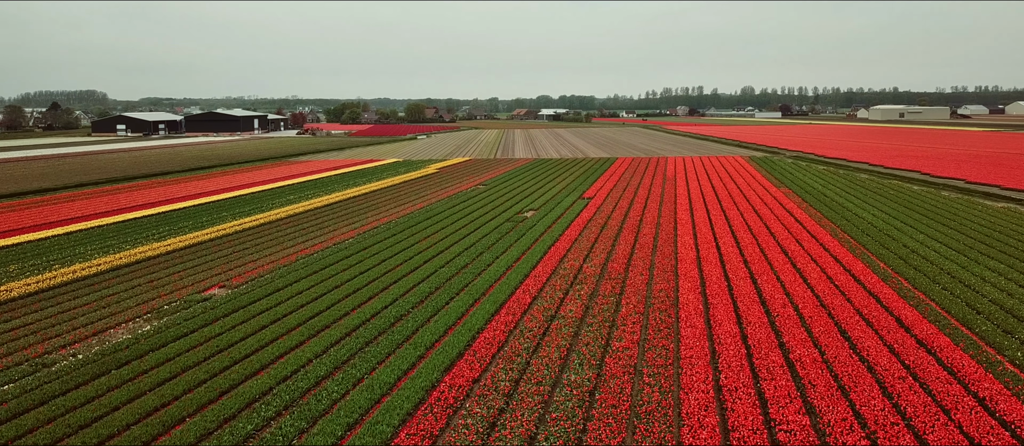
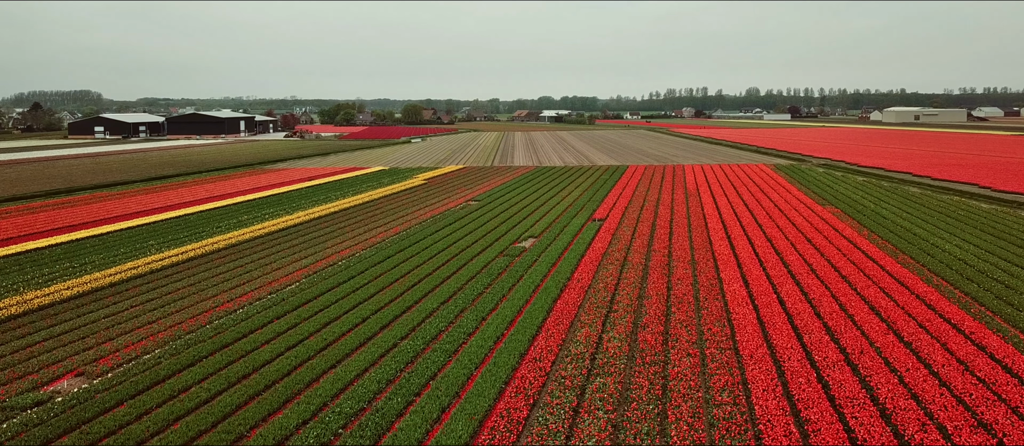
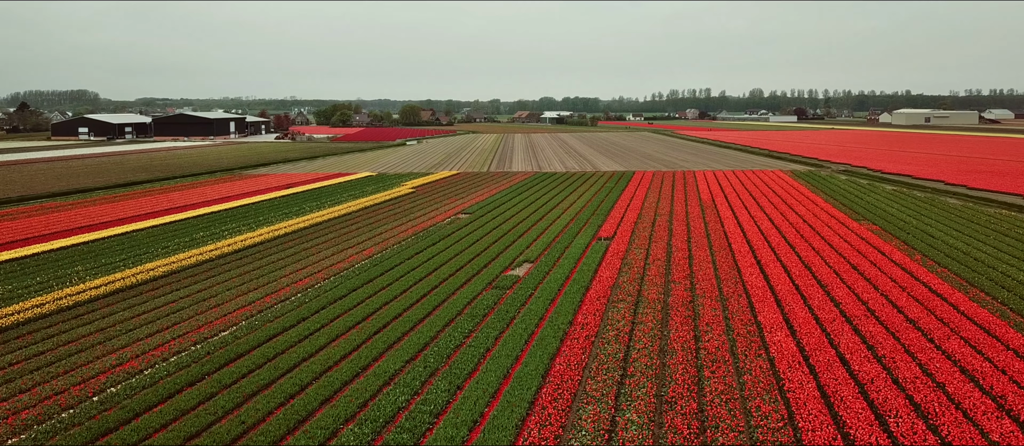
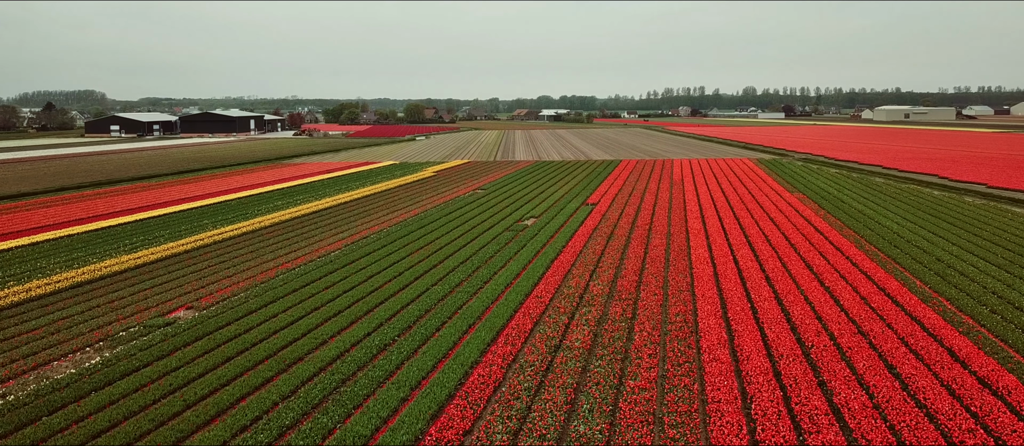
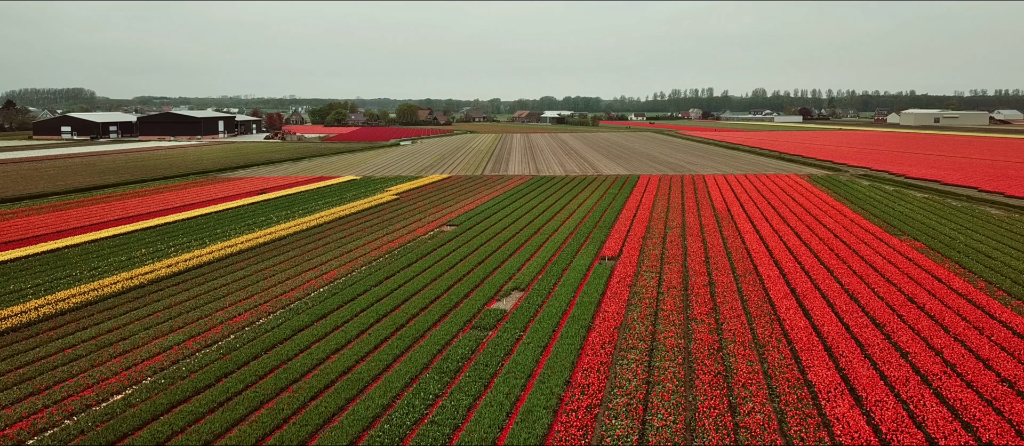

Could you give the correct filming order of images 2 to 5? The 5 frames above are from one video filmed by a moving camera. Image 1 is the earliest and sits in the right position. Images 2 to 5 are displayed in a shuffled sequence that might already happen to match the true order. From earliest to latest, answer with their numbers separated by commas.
4, 2, 3, 5
